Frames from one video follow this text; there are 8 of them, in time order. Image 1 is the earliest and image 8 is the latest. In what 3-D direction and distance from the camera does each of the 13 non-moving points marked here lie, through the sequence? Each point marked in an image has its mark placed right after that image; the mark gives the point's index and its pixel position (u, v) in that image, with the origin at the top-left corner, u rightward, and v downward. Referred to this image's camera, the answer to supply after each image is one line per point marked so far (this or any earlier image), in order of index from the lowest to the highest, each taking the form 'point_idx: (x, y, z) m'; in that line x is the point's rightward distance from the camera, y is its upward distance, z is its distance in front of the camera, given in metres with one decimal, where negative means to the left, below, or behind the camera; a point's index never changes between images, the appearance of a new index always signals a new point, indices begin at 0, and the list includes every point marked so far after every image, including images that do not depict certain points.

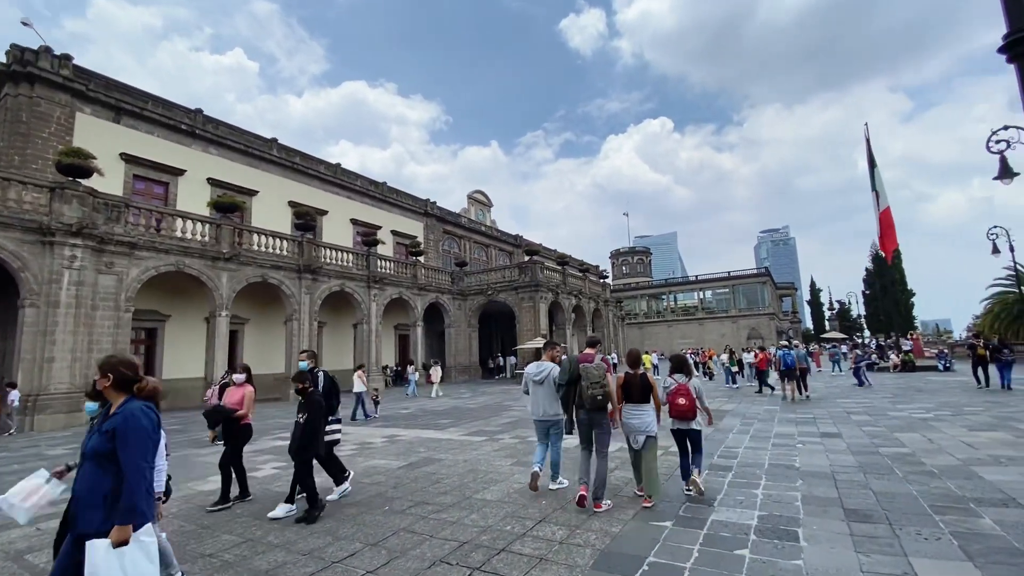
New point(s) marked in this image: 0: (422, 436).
0: (-1.7, -2.7, +8.9) m
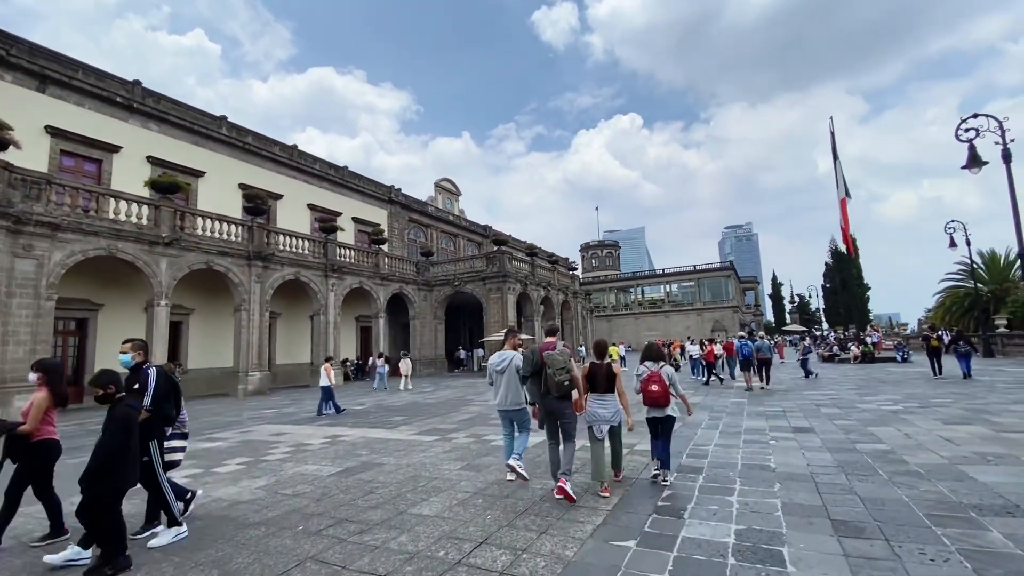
0: (-2.4, -2.5, +8.1) m
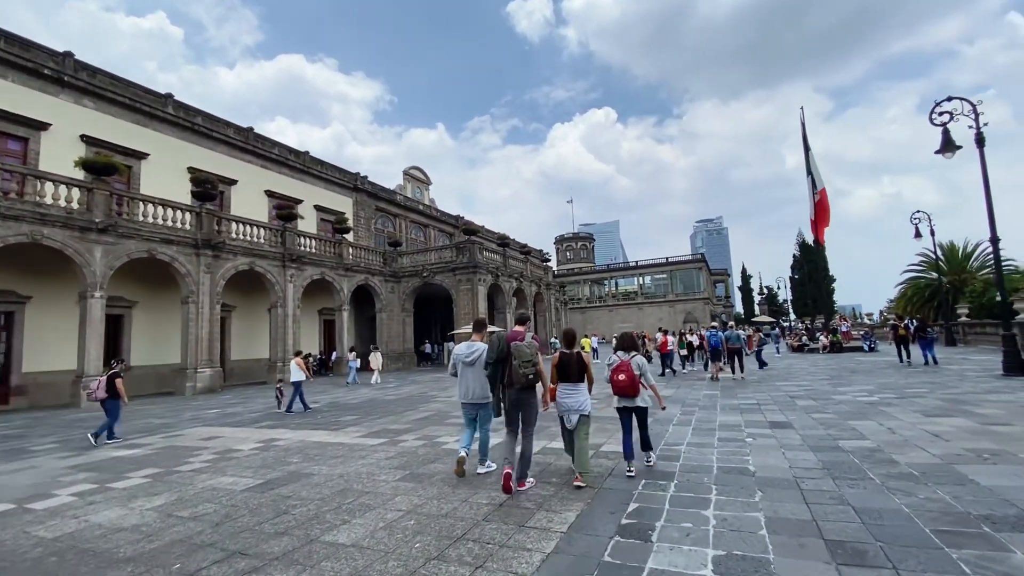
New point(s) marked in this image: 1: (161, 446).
0: (-3.1, -2.3, +7.3) m
1: (-5.5, -2.5, +7.7) m
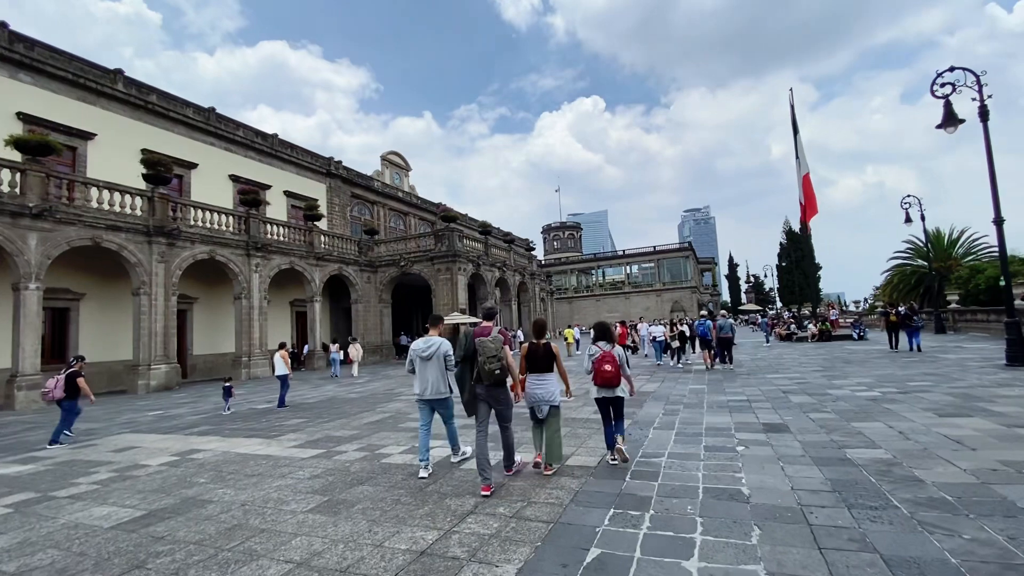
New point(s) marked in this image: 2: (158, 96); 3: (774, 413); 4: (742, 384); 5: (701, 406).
0: (-3.6, -2.1, +6.3) m
1: (-6.1, -2.3, +6.6) m
2: (-14.3, +7.8, +19.7) m
3: (+3.7, -1.8, +6.8) m
4: (+4.7, -2.0, +10.0) m
5: (+3.0, -1.9, +7.7) m
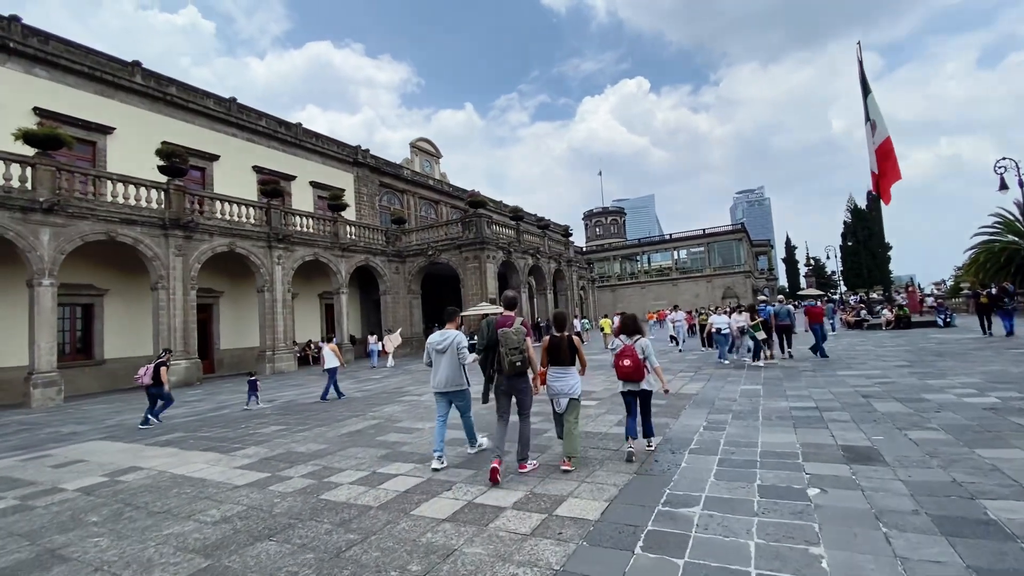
0: (-3.7, -2.0, +5.2) m
1: (-6.1, -2.2, +5.8) m
2: (-13.3, +8.0, +19.4) m
3: (+3.6, -1.5, +5.1) m
4: (+5.0, -1.6, +8.2) m
5: (+3.0, -1.6, +6.0) m
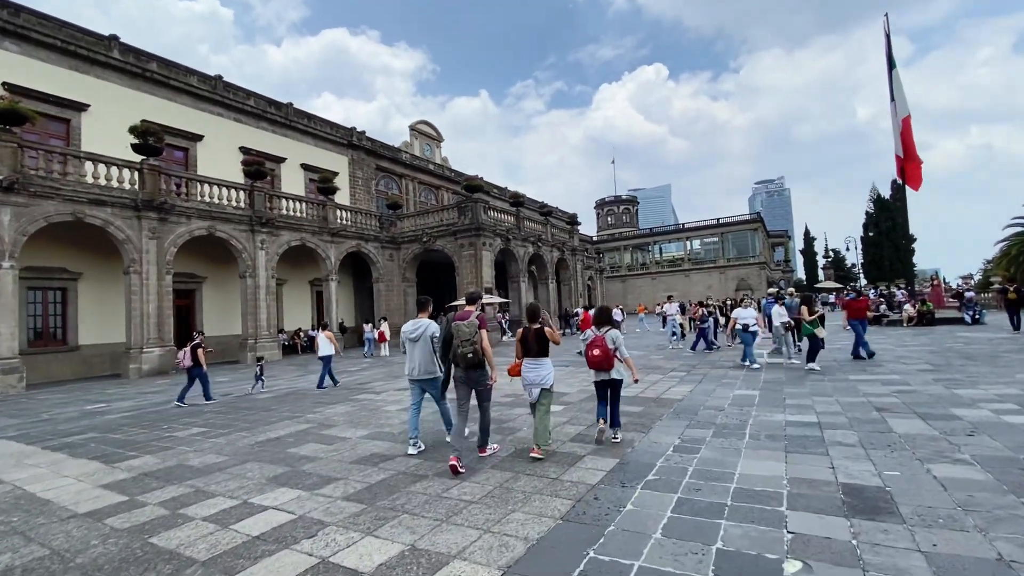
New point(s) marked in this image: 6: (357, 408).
0: (-4.4, -1.8, +4.4) m
1: (-6.8, -2.0, +5.0) m
2: (-13.5, +8.6, +18.6) m
3: (+2.9, -1.4, +4.0) m
4: (+4.4, -1.5, +7.1) m
5: (+2.4, -1.5, +5.0) m
6: (-2.4, -1.8, +7.4) m
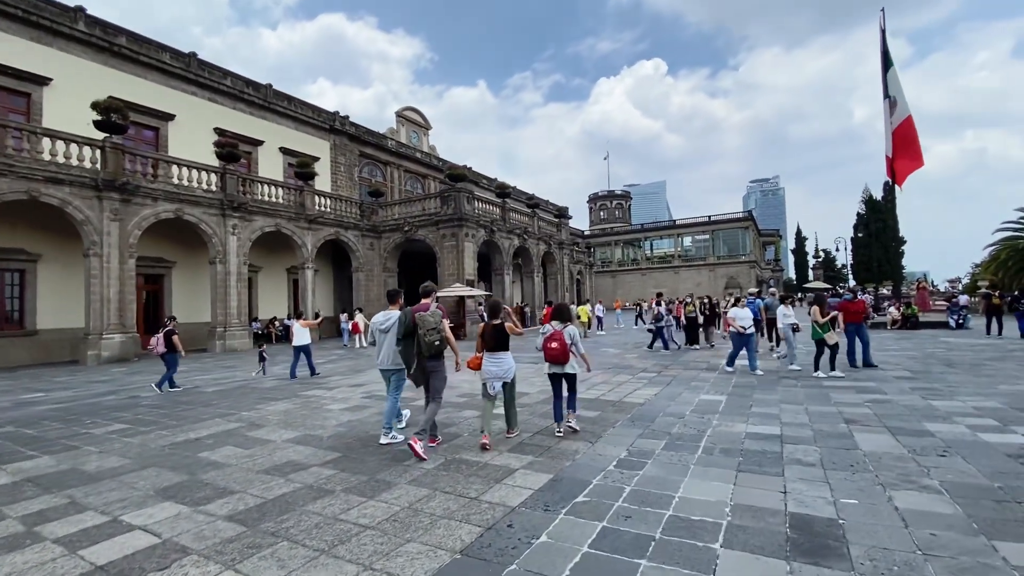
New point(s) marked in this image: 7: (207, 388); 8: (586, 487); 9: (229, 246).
0: (-5.0, -1.6, +3.9) m
1: (-7.4, -1.8, +4.5) m
2: (-14.1, +9.1, +17.8) m
3: (+2.3, -1.4, +3.6) m
4: (+3.7, -1.5, +6.7) m
5: (+1.7, -1.5, +4.6) m
6: (-3.0, -1.7, +6.9) m
7: (-5.8, -1.9, +9.3) m
8: (+0.6, -1.5, +3.6) m
9: (-10.4, +1.5, +18.0) m
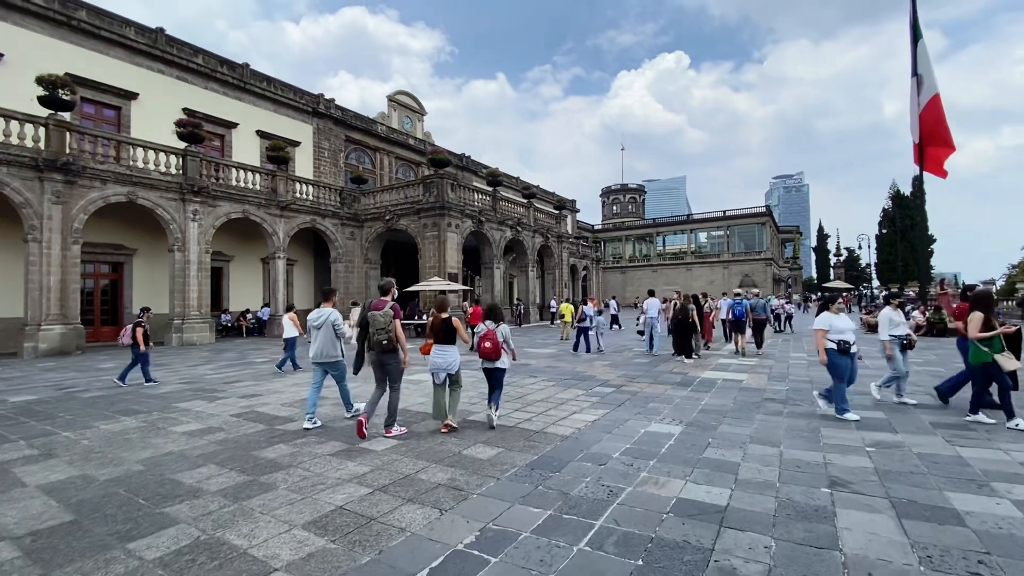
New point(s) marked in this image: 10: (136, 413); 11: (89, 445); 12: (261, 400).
0: (-6.3, -1.5, +2.6) m
1: (-8.7, -1.6, +3.3) m
2: (-14.7, +9.6, +16.7) m
3: (+1.0, -1.4, +2.0) m
4: (+2.5, -1.5, +5.1) m
5: (+0.5, -1.5, +3.0) m
6: (-4.2, -1.6, +5.5) m
7: (-6.9, -1.7, +8.0) m
8: (-0.7, -1.5, +2.1) m
9: (-11.1, +1.9, +16.8) m
10: (-4.8, -1.6, +6.3) m
11: (-4.2, -1.5, +4.8) m
12: (-3.6, -1.6, +6.9) m
